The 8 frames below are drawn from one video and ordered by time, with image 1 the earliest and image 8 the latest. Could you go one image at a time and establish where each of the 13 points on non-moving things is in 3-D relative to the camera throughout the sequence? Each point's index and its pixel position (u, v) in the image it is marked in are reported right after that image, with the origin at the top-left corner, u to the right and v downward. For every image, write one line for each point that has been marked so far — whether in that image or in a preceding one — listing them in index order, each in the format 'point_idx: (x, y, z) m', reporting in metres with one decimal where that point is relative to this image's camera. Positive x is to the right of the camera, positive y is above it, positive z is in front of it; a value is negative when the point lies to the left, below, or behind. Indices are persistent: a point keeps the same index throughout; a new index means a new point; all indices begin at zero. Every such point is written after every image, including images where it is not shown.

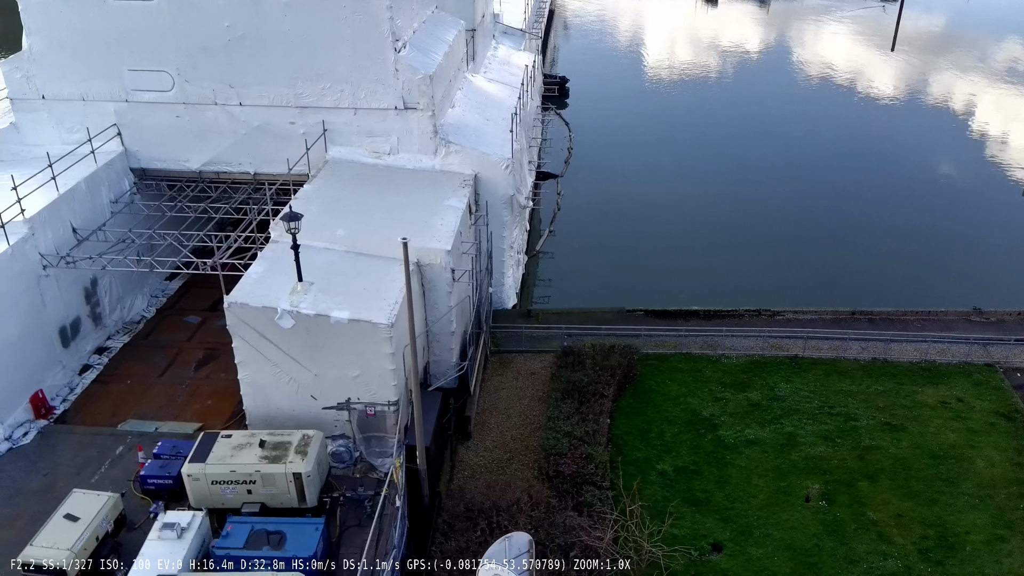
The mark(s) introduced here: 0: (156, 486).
0: (-7.9, -4.4, +17.4) m
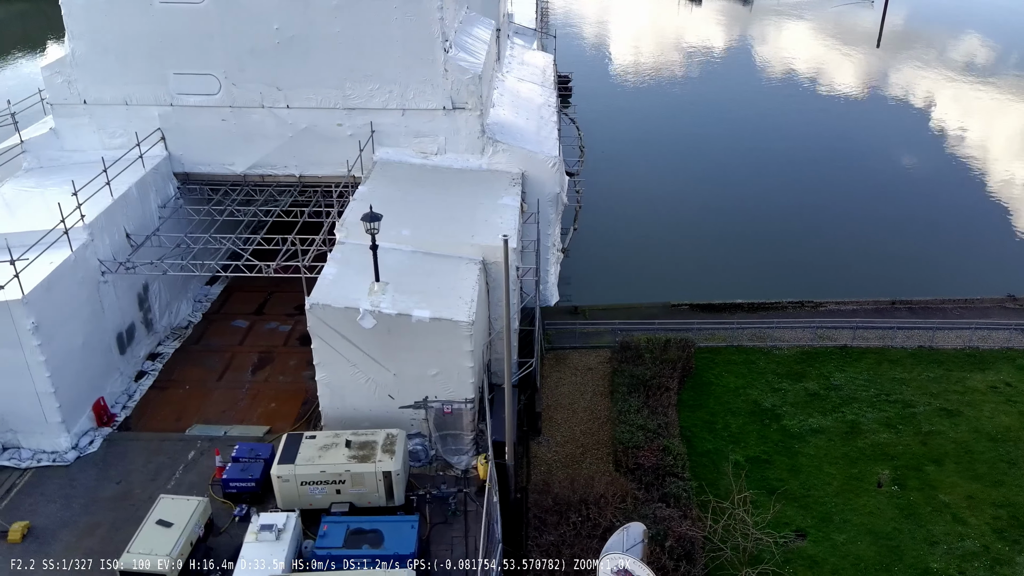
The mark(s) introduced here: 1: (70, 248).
0: (-6.1, -4.4, +17.4) m
1: (-10.8, +1.0, +19.3) m
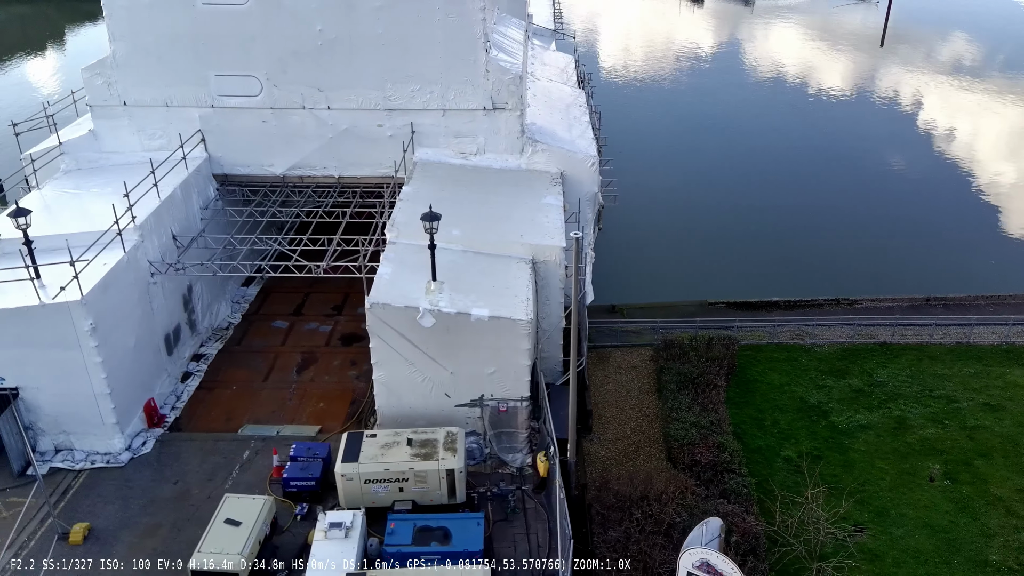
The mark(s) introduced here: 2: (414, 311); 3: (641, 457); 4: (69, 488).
0: (-4.8, -4.4, +17.4) m
1: (-9.6, +0.9, +19.4) m
2: (-2.2, -0.5, +17.2) m
3: (+3.1, -4.0, +18.8) m
4: (-10.3, -4.6, +18.3) m
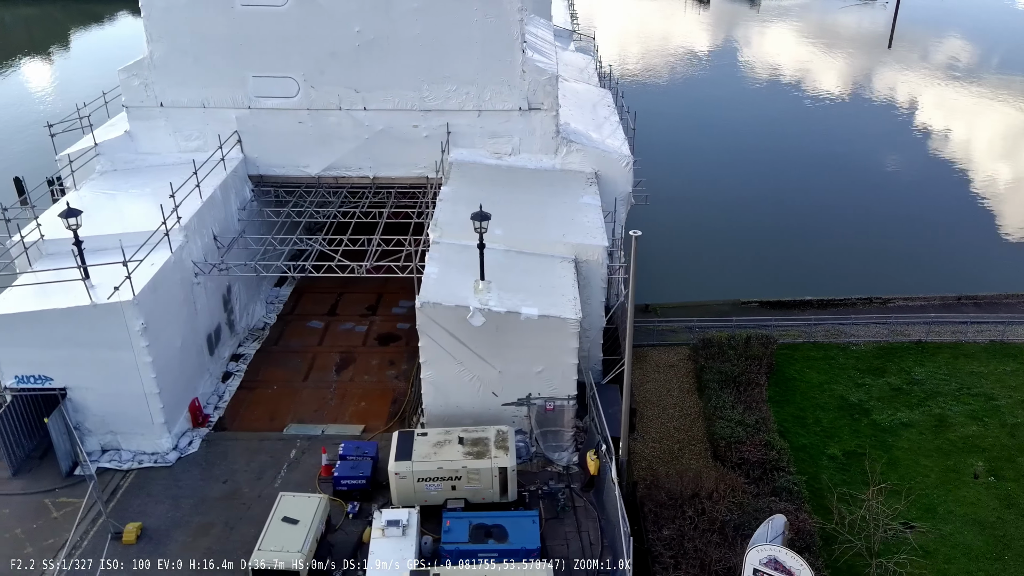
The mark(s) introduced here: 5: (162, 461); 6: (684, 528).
0: (-3.6, -4.4, +17.5) m
1: (-8.5, +0.9, +19.5) m
2: (-1.1, -0.5, +17.3) m
3: (+4.2, -4.0, +18.8) m
4: (-9.2, -4.6, +18.4) m
5: (-8.5, -4.2, +19.0) m
6: (+3.5, -4.9, +16.0) m
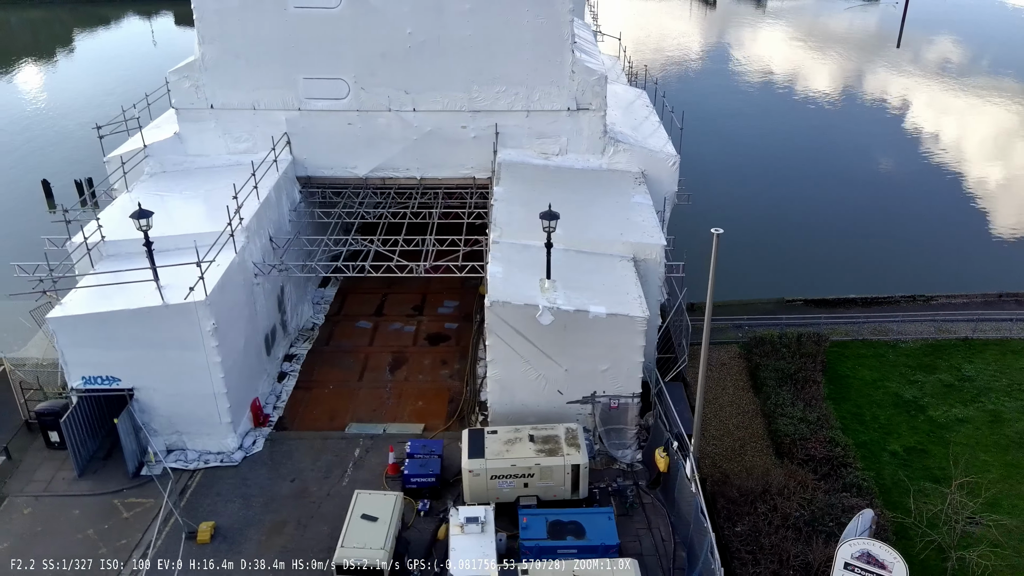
0: (-2.1, -4.4, +17.7) m
1: (-7.0, +0.9, +19.6) m
2: (+0.5, -0.5, +17.4) m
3: (+5.8, -3.9, +19.0) m
4: (-7.6, -4.7, +18.5) m
5: (-6.9, -4.2, +19.1) m
6: (+5.0, -4.9, +16.2) m
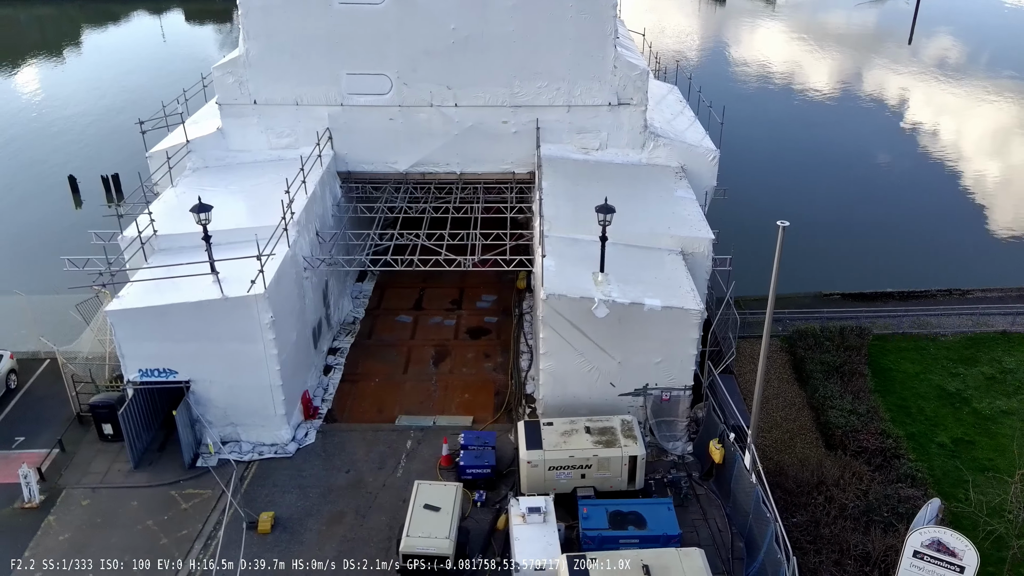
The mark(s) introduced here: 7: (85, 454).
0: (-0.8, -4.2, +17.9) m
1: (-5.7, +1.1, +19.8) m
2: (+1.7, -0.3, +17.6) m
3: (+7.0, -3.8, +19.2) m
4: (-6.4, -4.5, +18.7) m
5: (-5.7, -4.0, +19.3) m
6: (+6.3, -4.7, +16.3) m
7: (-10.7, -4.2, +19.7) m
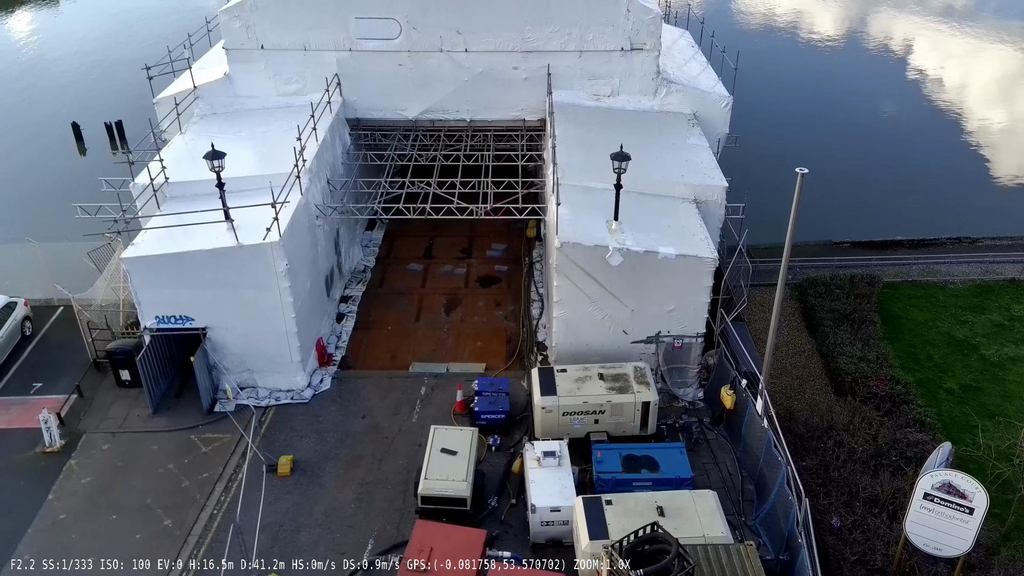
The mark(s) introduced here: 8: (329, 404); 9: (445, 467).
0: (-0.5, -3.1, +18.1) m
1: (-5.4, +2.4, +19.7) m
2: (+2.0, +0.9, +17.6) m
3: (+7.3, -2.5, +19.4) m
4: (-6.1, -3.3, +19.0) m
5: (-5.3, -2.7, +19.6) m
6: (+6.6, -3.6, +16.6) m
7: (-10.4, -2.8, +20.0) m
8: (-4.6, -2.9, +19.5) m
9: (-1.4, -3.6, +15.9) m
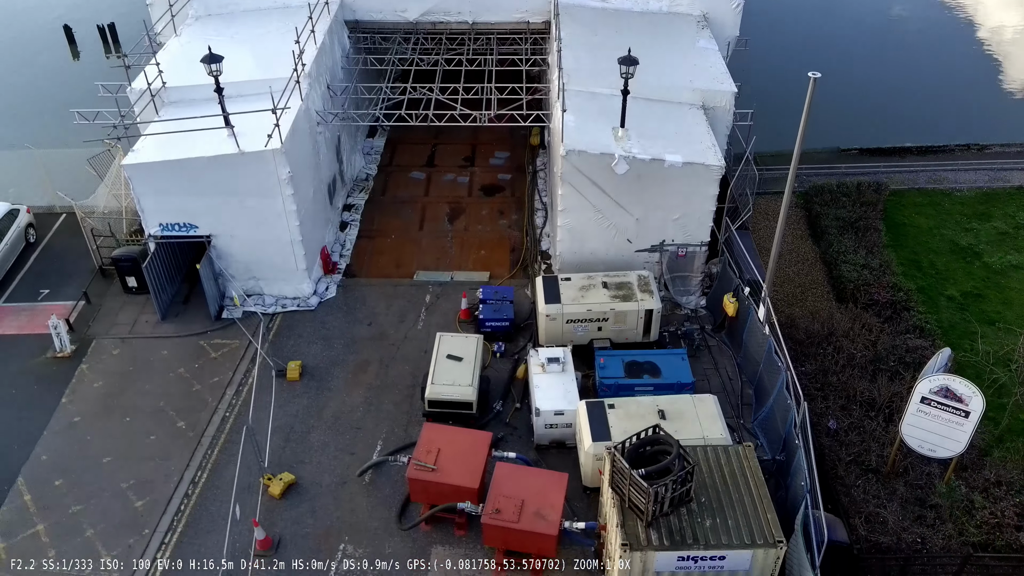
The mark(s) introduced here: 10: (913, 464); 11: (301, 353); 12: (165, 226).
0: (-0.4, -0.9, +18.4) m
1: (-5.3, +4.7, +19.3) m
2: (+2.2, +2.9, +17.4) m
3: (+7.4, -0.3, +19.6) m
4: (-6.0, -1.0, +19.3) m
5: (-5.2, -0.4, +19.8) m
6: (+6.7, -1.7, +16.9) m
7: (-10.3, -0.5, +20.2) m
8: (-4.5, -0.6, +19.7) m
9: (-1.3, -1.7, +16.2) m
10: (+7.7, -3.4, +15.1) m
11: (-5.0, -1.5, +18.6) m
12: (-8.2, +1.5, +18.6) m
